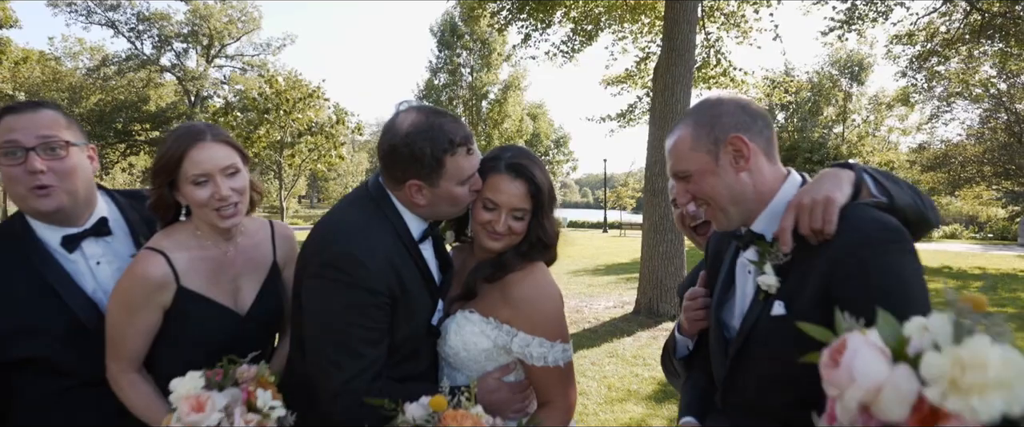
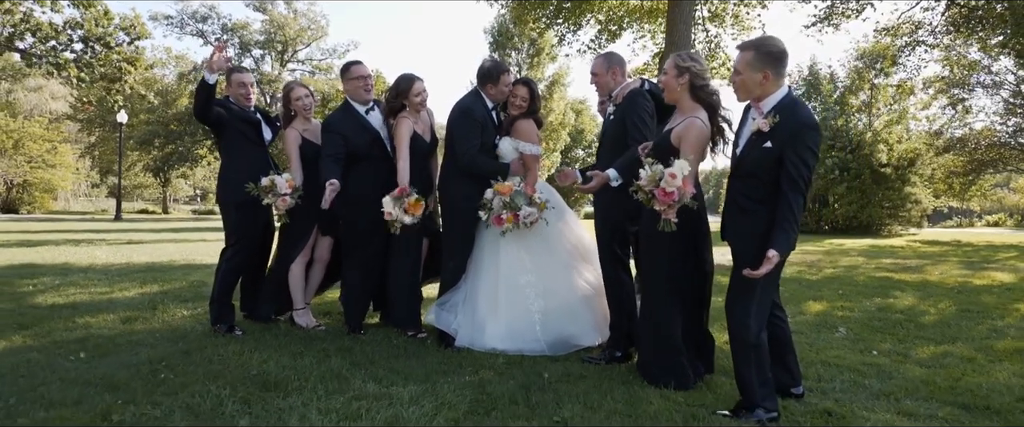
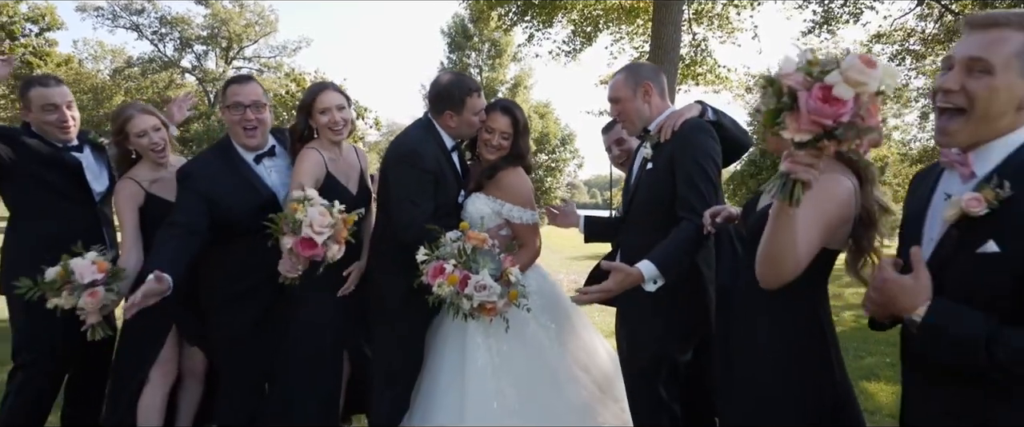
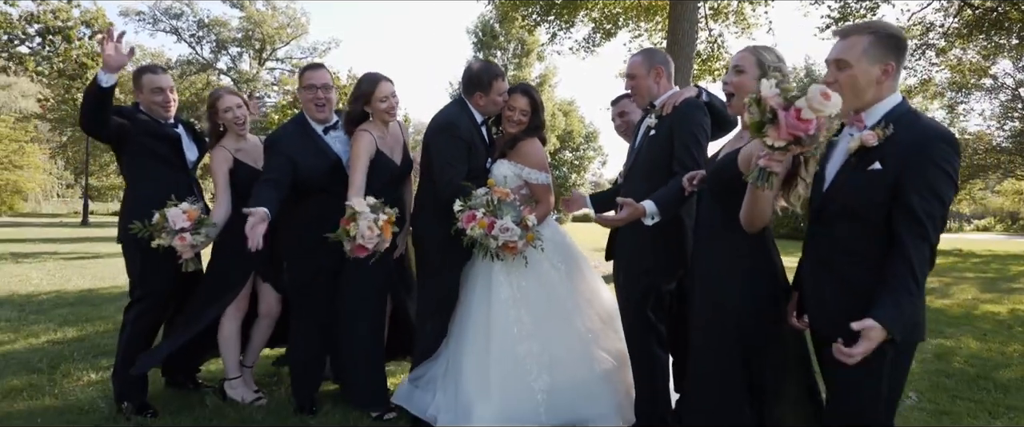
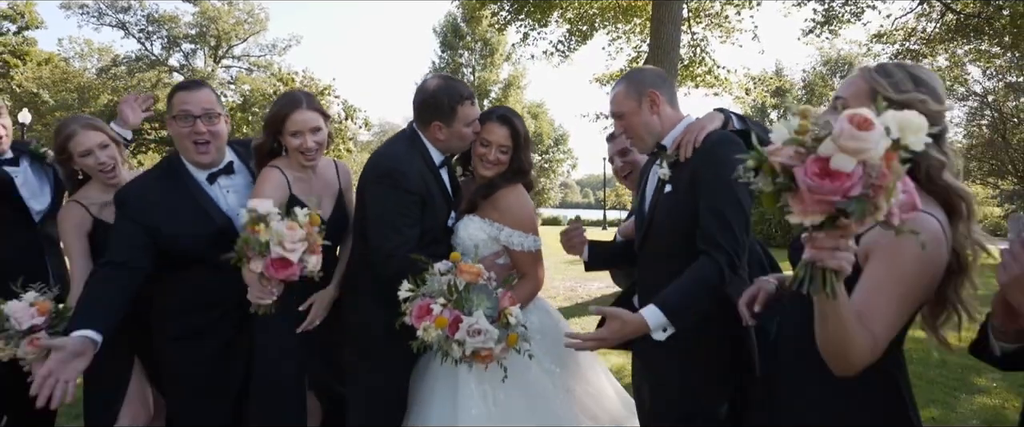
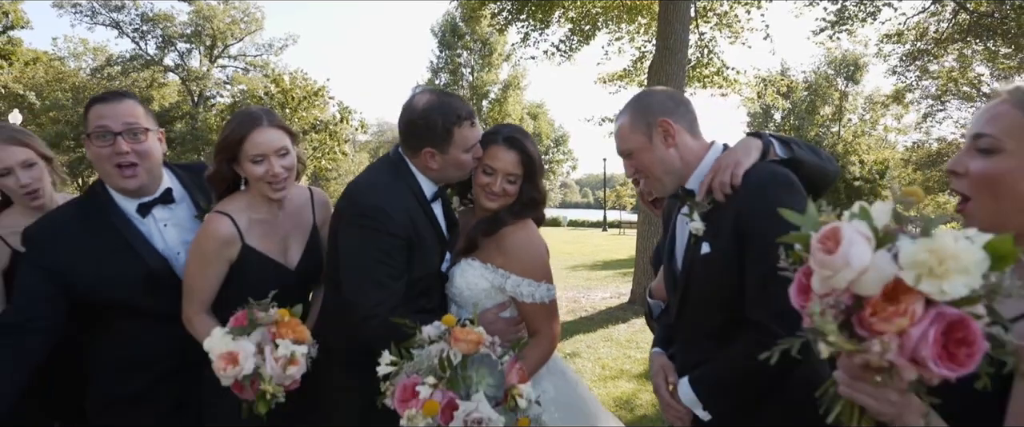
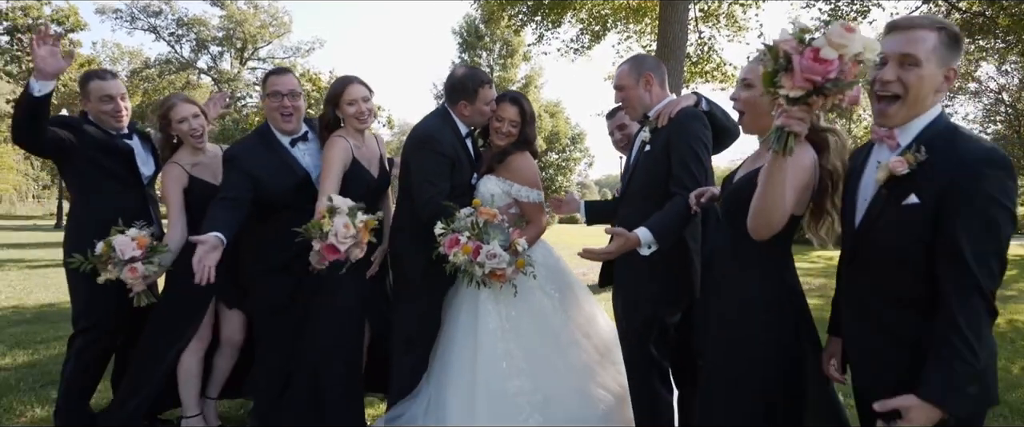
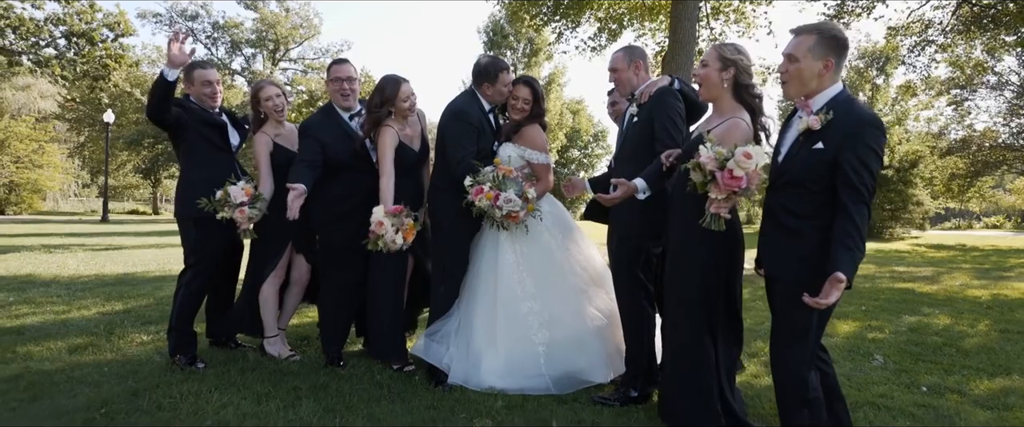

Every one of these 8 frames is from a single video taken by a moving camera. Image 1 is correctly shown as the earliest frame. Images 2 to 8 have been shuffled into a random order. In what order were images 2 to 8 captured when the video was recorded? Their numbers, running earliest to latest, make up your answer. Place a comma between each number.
6, 5, 3, 7, 4, 8, 2
